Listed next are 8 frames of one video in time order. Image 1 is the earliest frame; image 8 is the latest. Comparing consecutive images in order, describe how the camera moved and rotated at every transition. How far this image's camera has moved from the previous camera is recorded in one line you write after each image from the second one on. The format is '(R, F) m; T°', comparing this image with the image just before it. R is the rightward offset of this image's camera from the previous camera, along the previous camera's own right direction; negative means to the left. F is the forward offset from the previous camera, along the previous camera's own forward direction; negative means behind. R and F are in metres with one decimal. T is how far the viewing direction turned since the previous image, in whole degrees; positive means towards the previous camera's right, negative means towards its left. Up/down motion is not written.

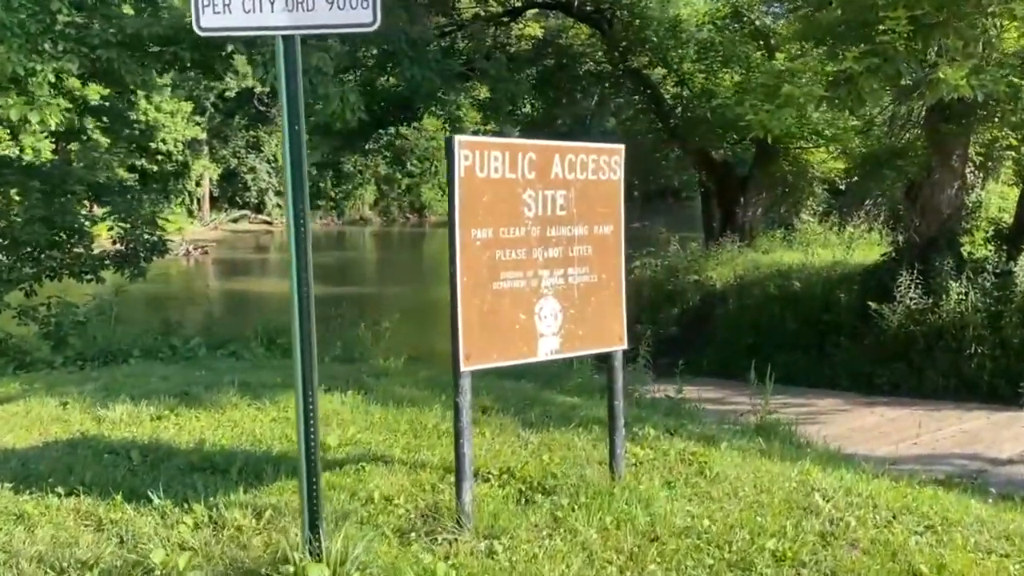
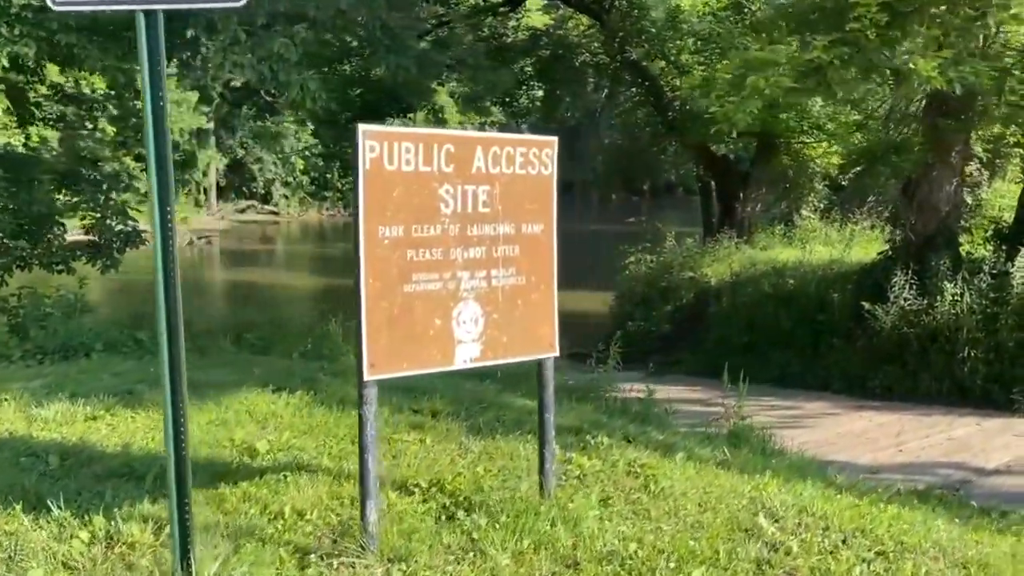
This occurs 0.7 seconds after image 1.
(+0.4, +0.3) m; -1°
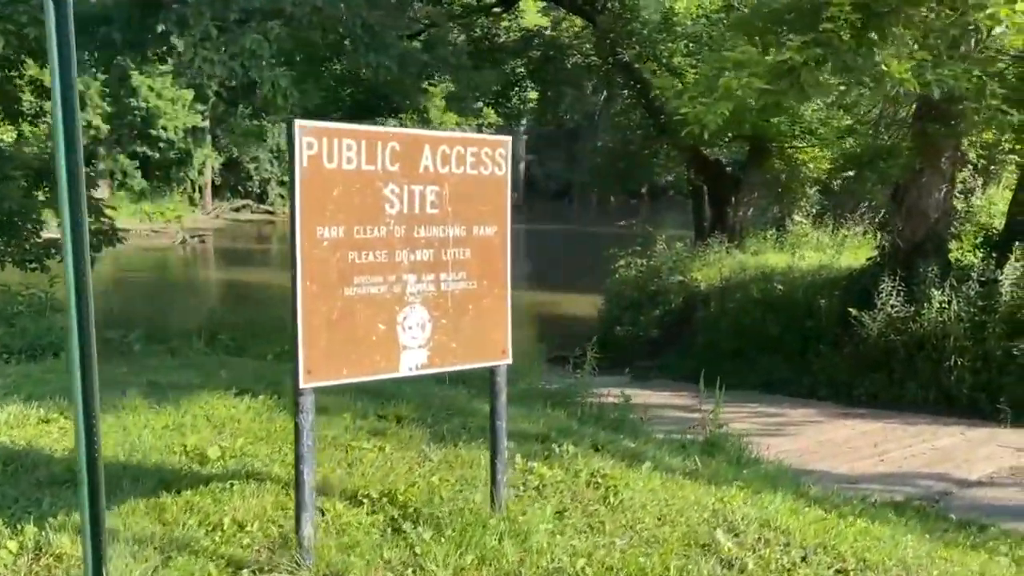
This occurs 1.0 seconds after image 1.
(+0.2, +0.2) m; 0°
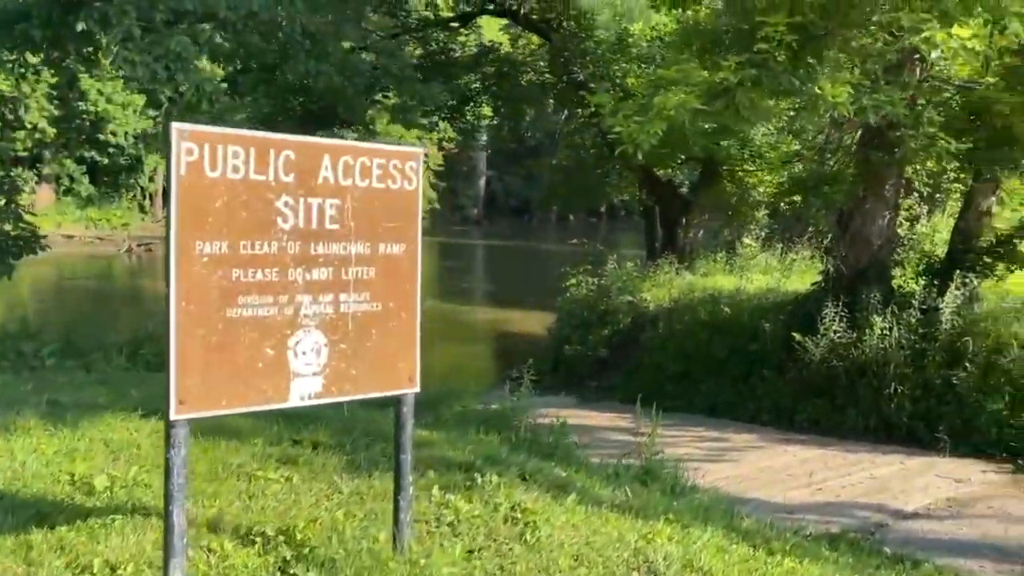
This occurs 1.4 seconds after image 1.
(+0.2, +0.3) m; +3°
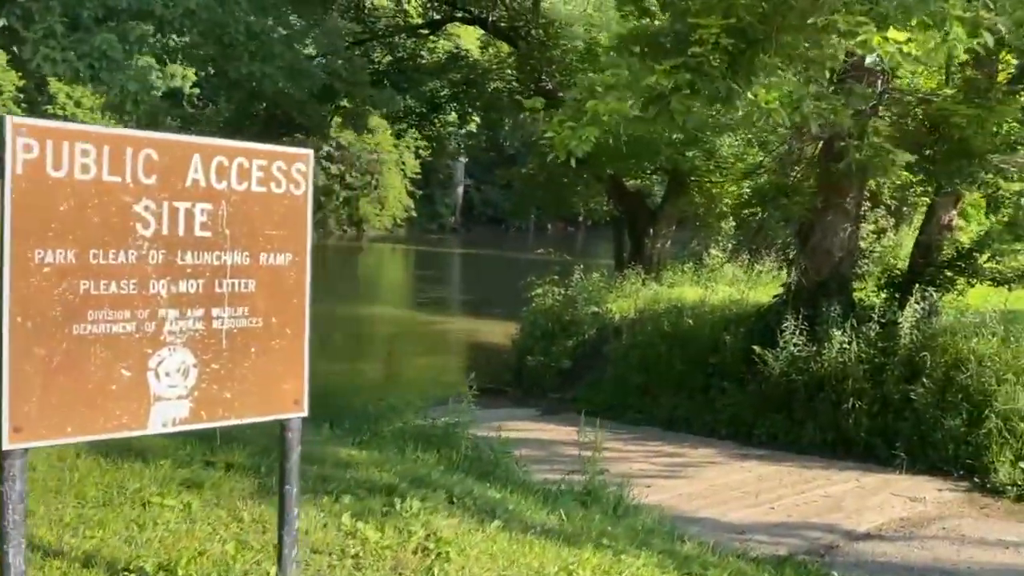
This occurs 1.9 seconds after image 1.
(+0.3, +0.3) m; +1°
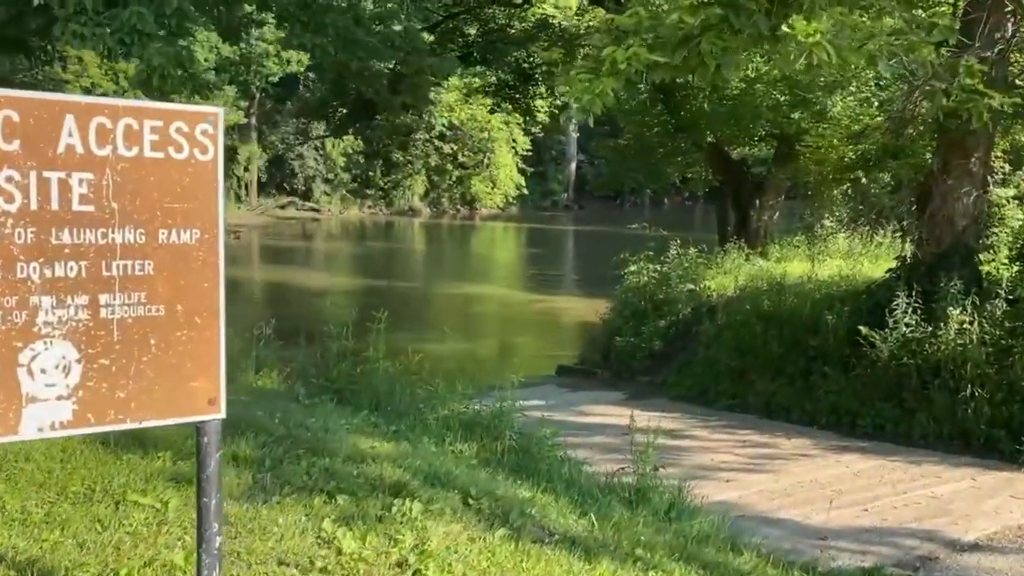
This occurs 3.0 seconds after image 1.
(+0.6, +0.7) m; -8°
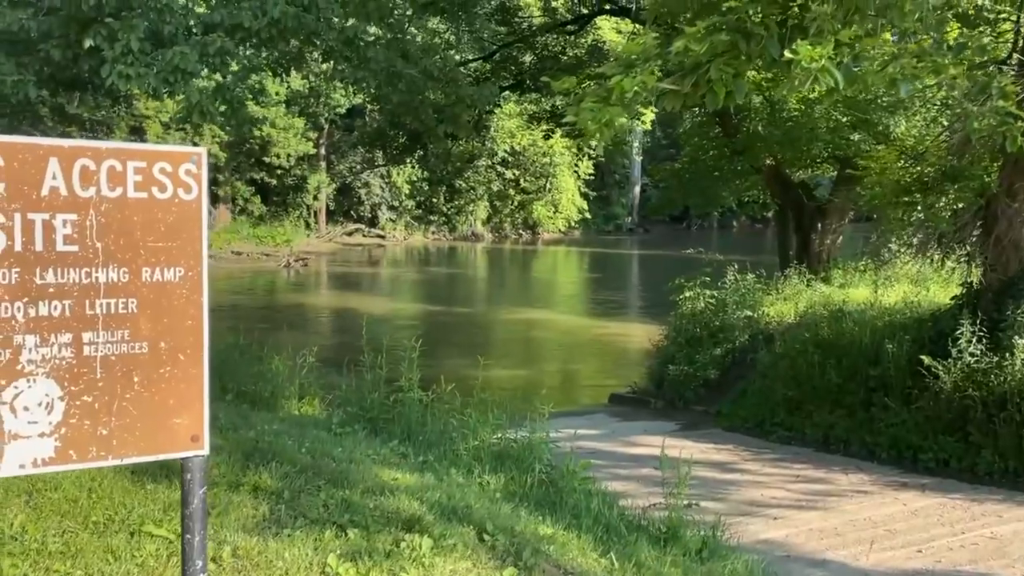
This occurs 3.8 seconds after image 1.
(+0.3, +0.1) m; -4°
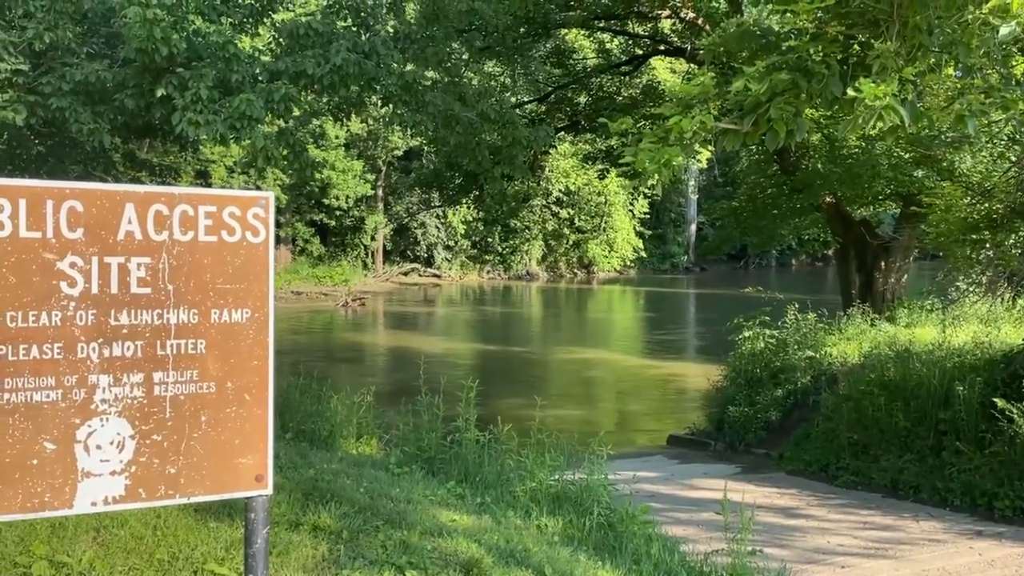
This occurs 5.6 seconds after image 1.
(0.0, 0.0) m; -4°
